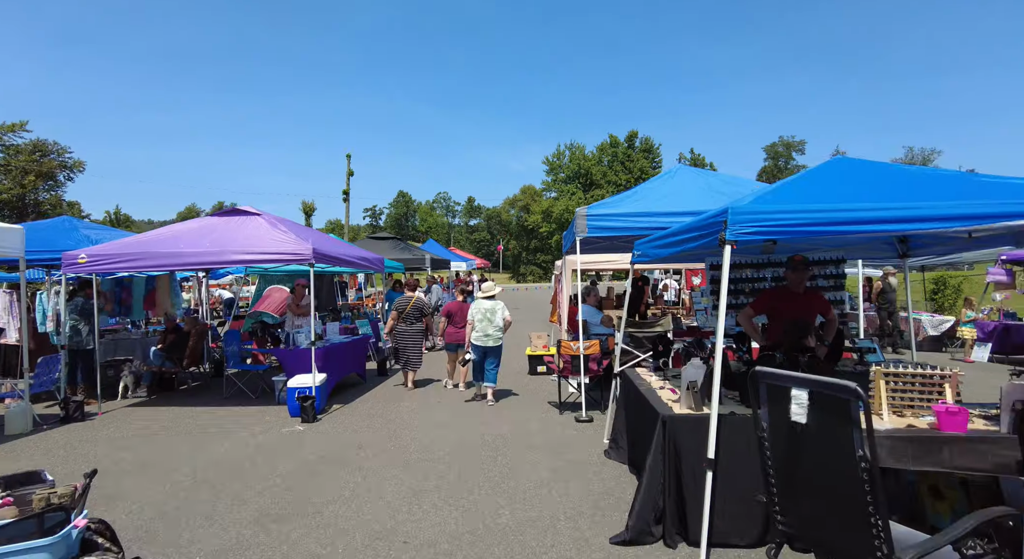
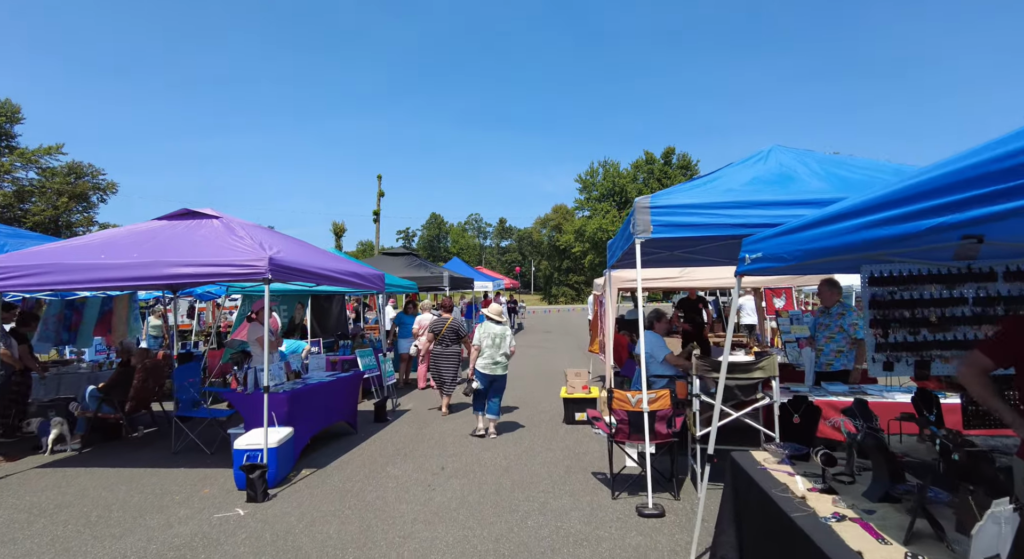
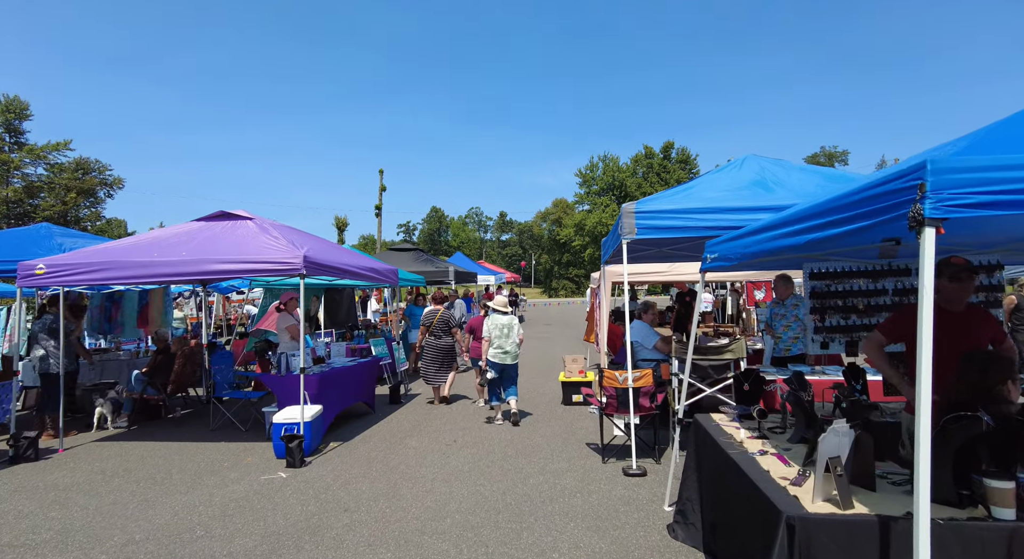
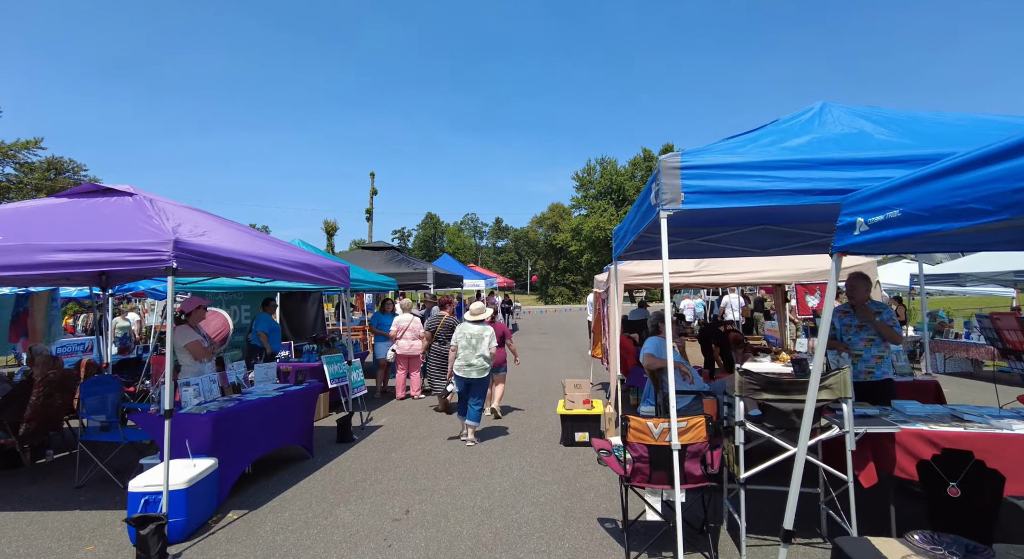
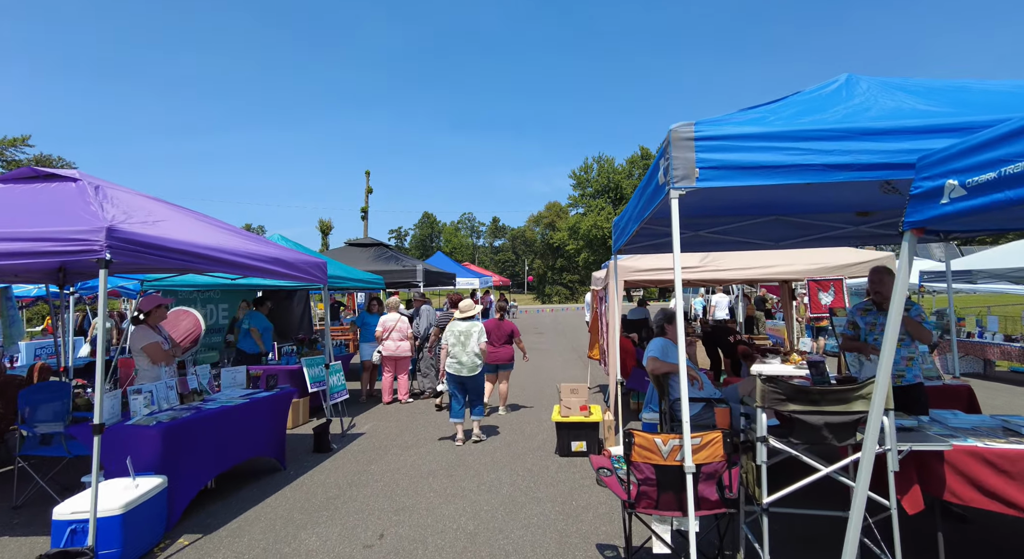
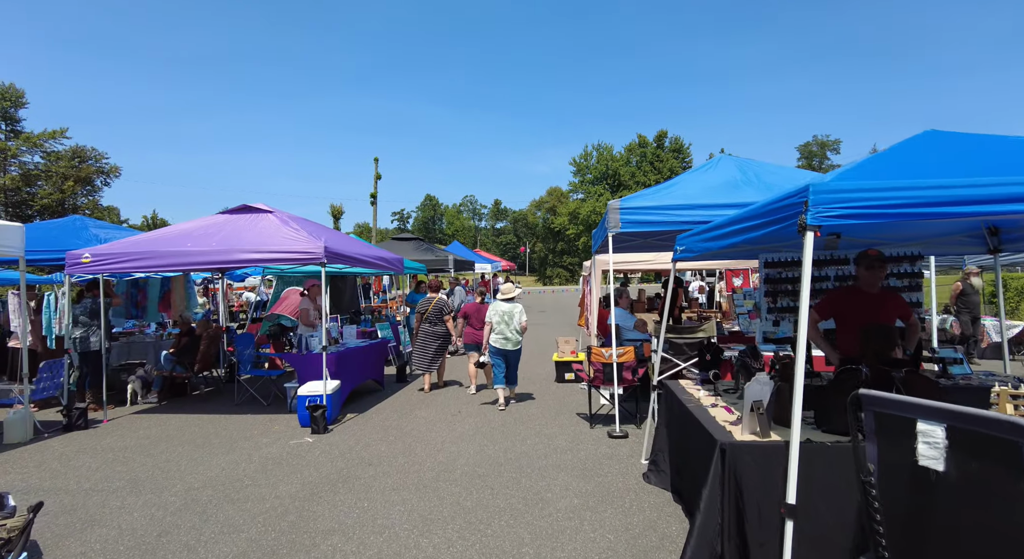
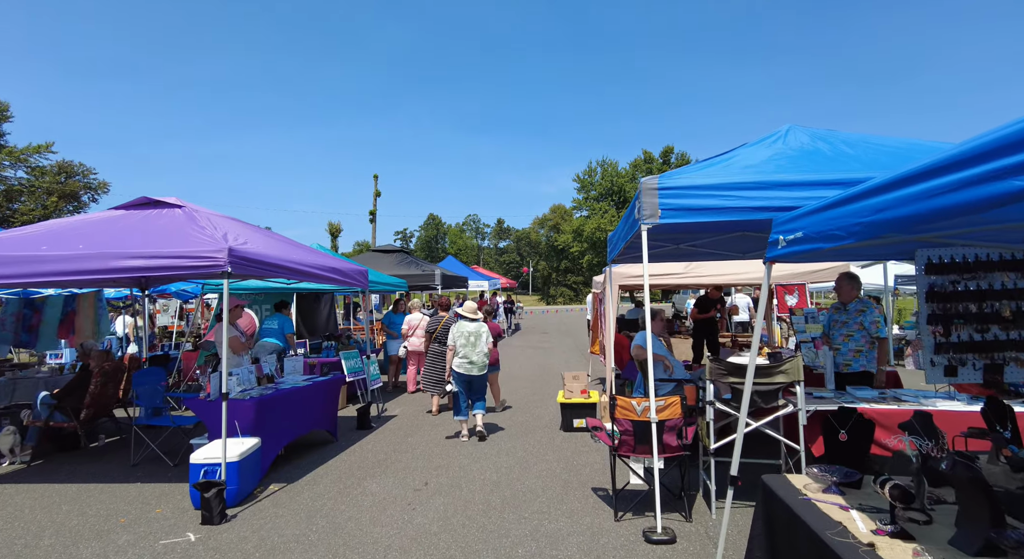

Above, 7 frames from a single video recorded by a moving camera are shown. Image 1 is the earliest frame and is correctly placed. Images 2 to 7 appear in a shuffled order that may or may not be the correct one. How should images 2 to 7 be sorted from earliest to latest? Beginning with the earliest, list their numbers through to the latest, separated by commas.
6, 3, 2, 7, 4, 5
